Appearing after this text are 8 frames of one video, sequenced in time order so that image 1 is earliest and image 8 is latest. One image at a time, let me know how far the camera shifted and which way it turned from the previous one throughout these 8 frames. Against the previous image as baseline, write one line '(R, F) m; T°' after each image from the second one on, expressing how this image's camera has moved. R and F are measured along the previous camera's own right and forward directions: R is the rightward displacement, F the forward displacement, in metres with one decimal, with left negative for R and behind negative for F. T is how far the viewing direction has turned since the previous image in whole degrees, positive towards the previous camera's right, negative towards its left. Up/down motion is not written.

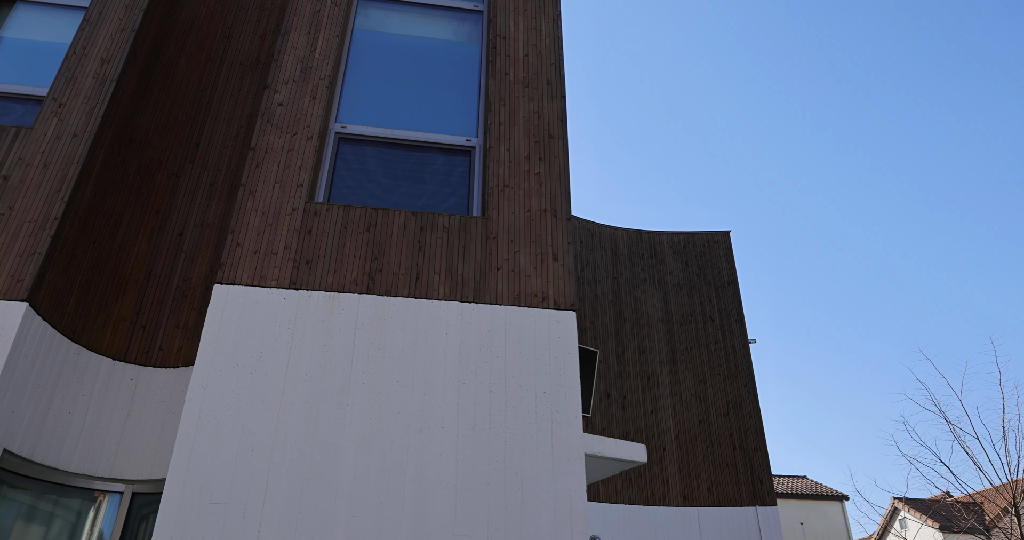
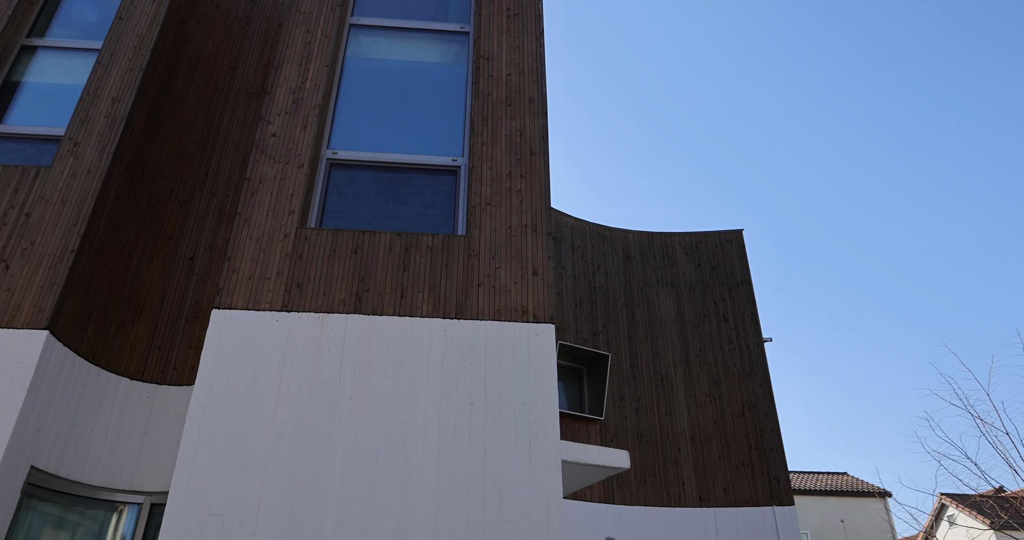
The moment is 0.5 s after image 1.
(+0.4, -0.2) m; -3°
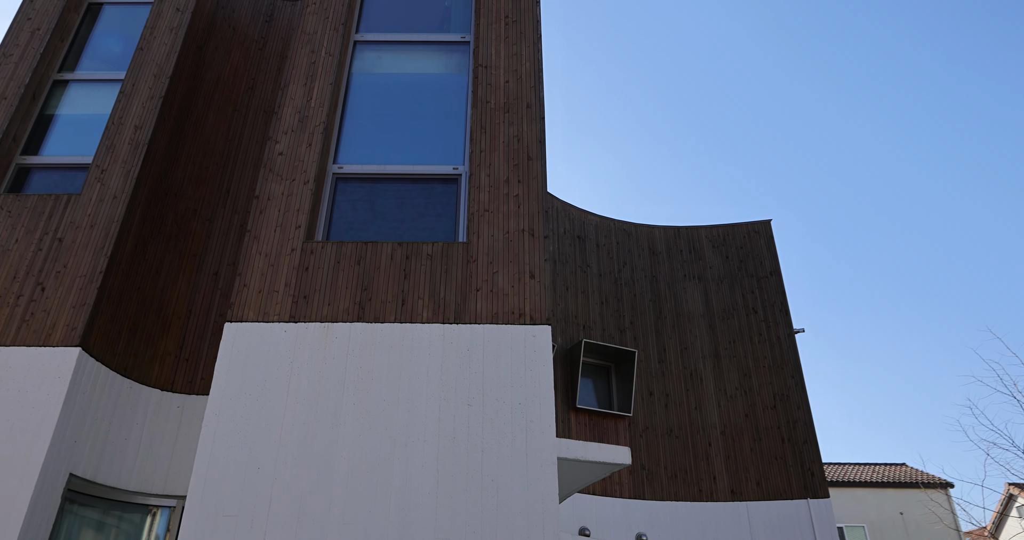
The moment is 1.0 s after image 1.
(+0.4, -0.1) m; -4°
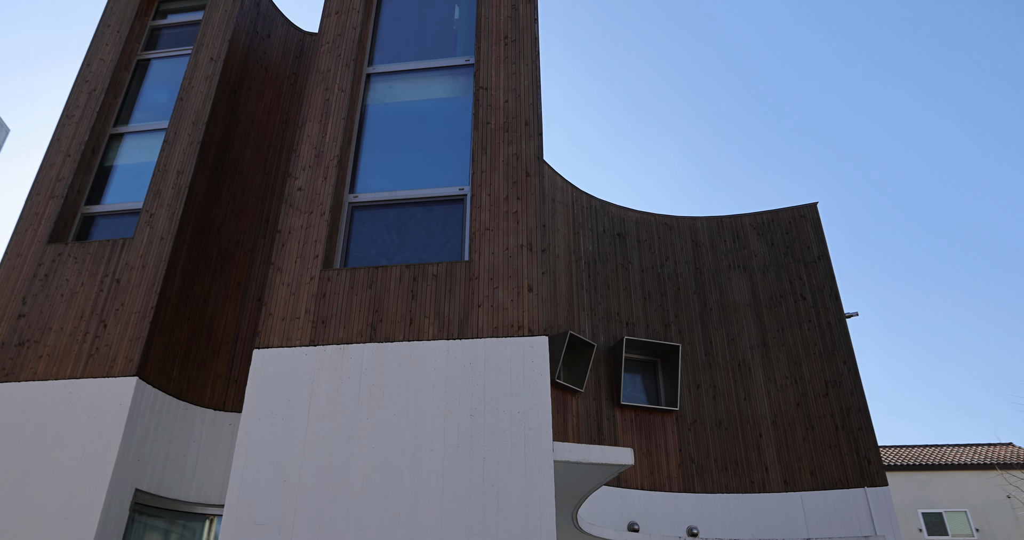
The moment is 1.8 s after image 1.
(+0.7, -0.3) m; -6°
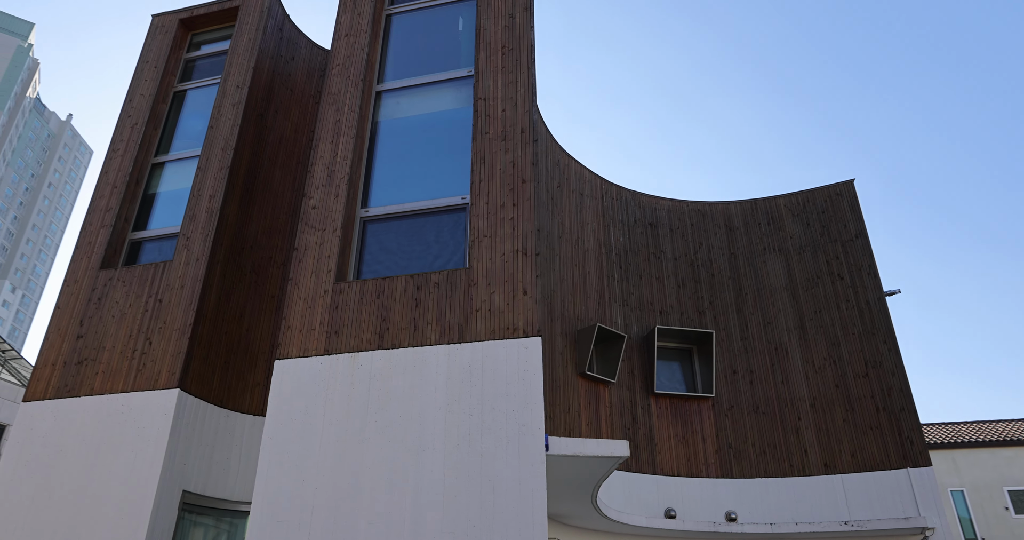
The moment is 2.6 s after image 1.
(+0.6, -0.3) m; -5°
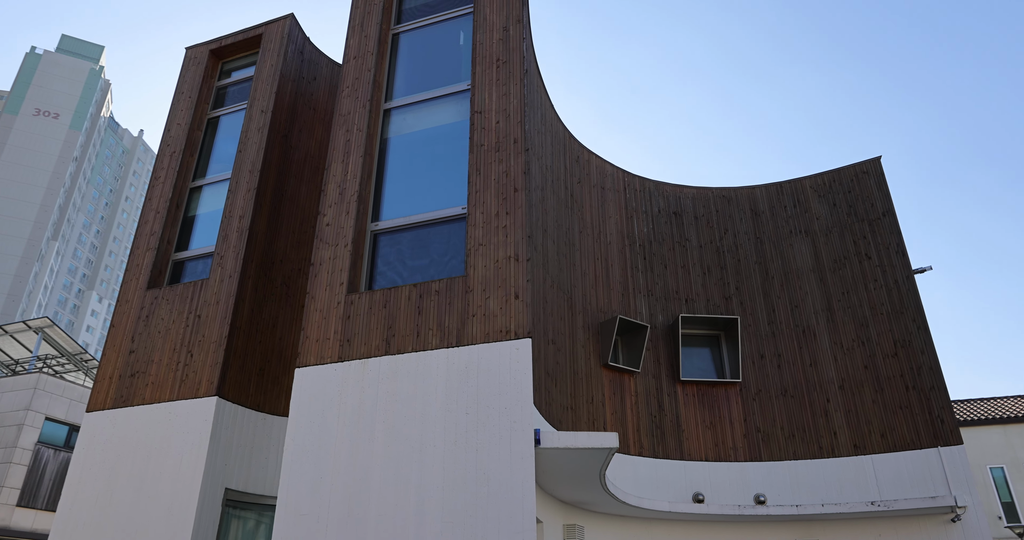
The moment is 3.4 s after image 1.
(+0.7, -0.4) m; -5°
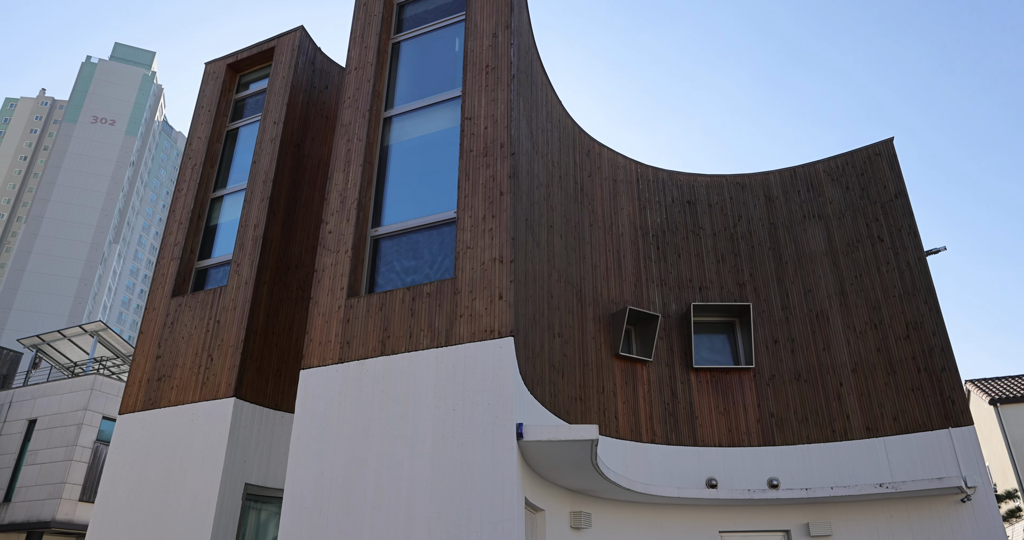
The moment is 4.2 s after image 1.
(+0.6, -0.3) m; -4°
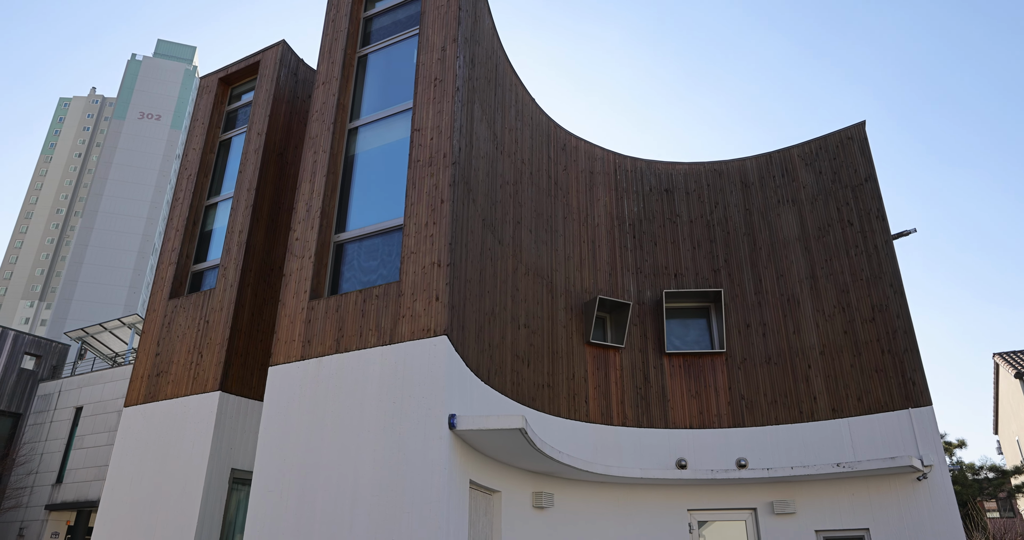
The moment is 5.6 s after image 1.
(+1.2, -0.6) m; -3°
